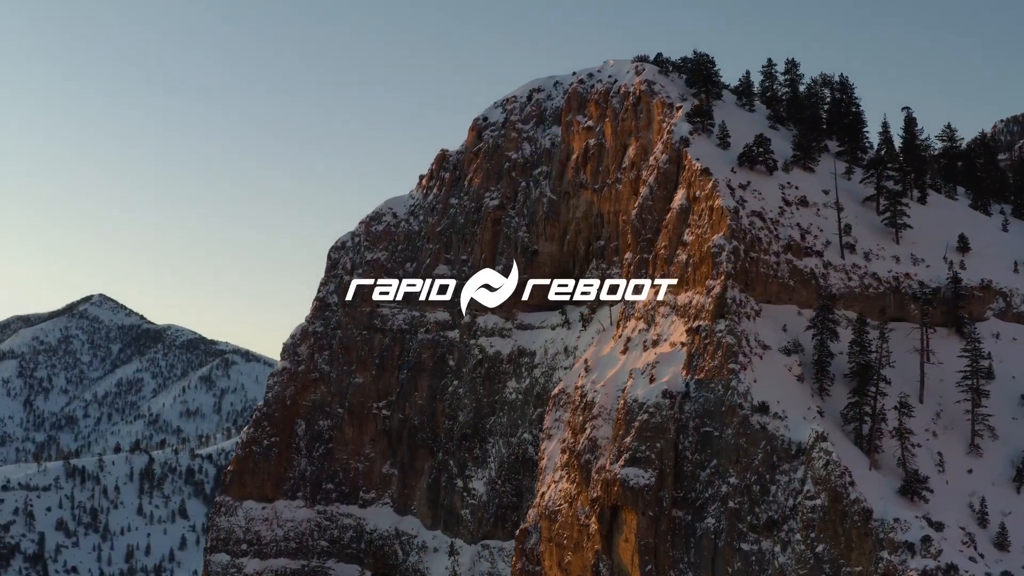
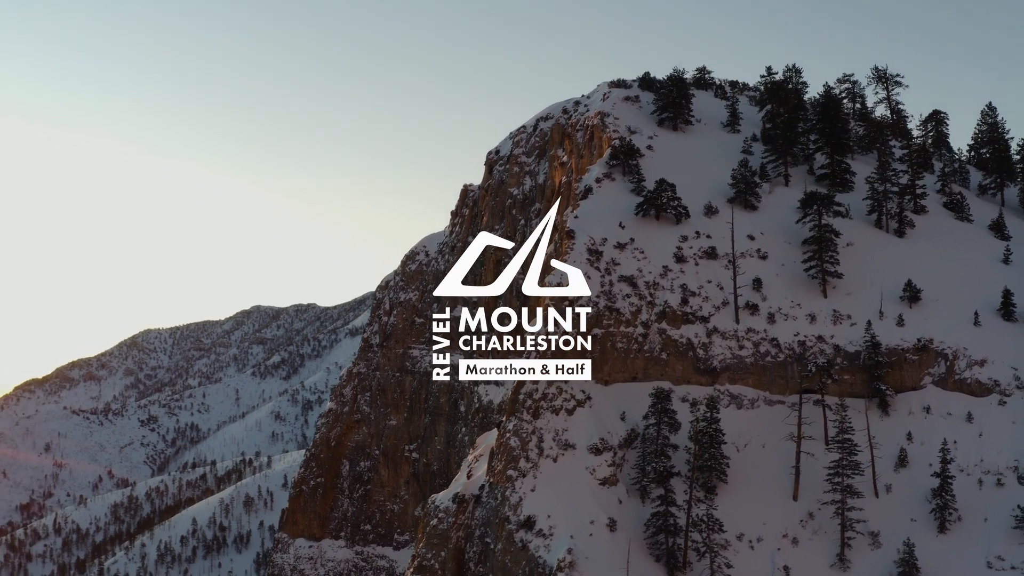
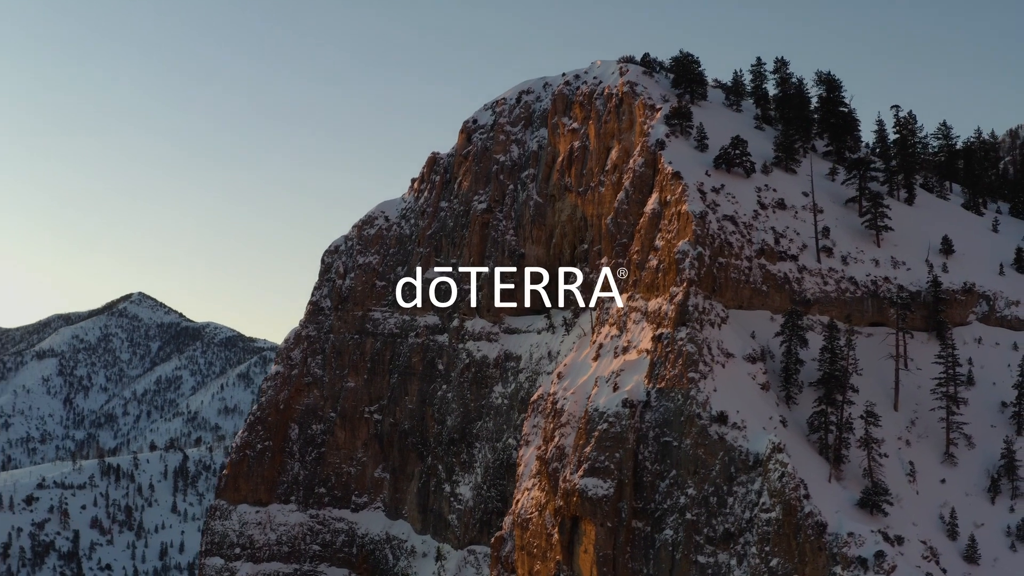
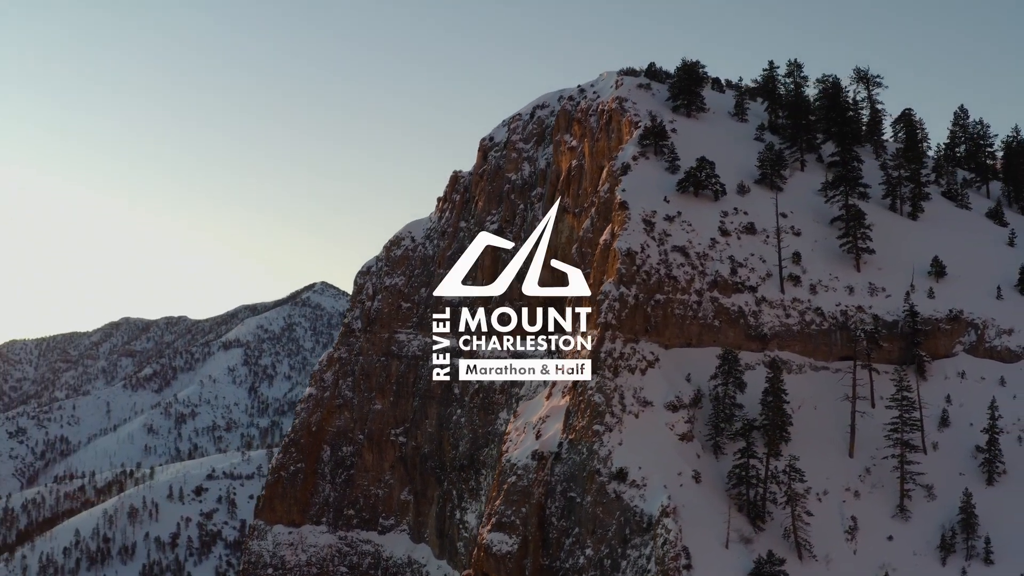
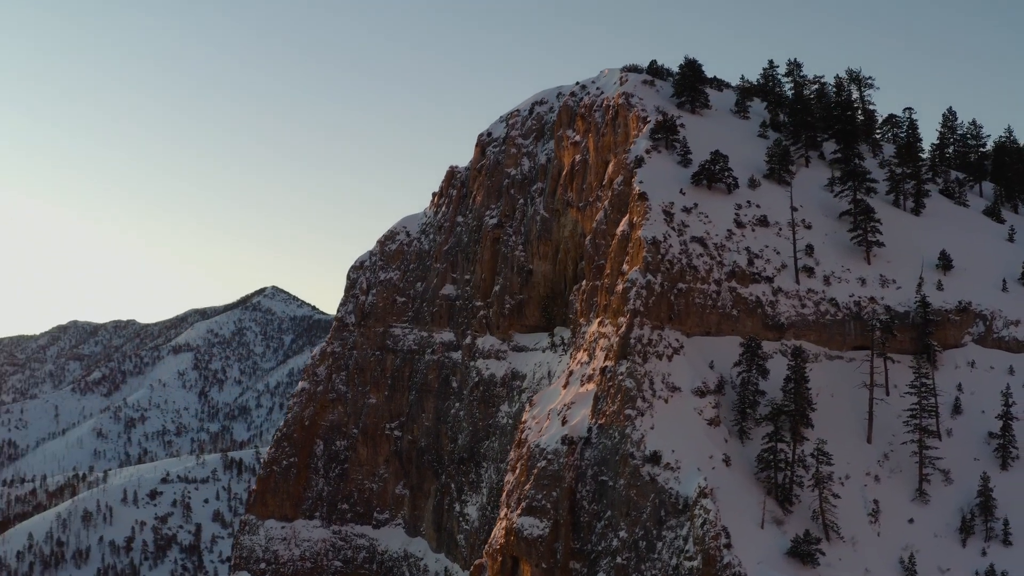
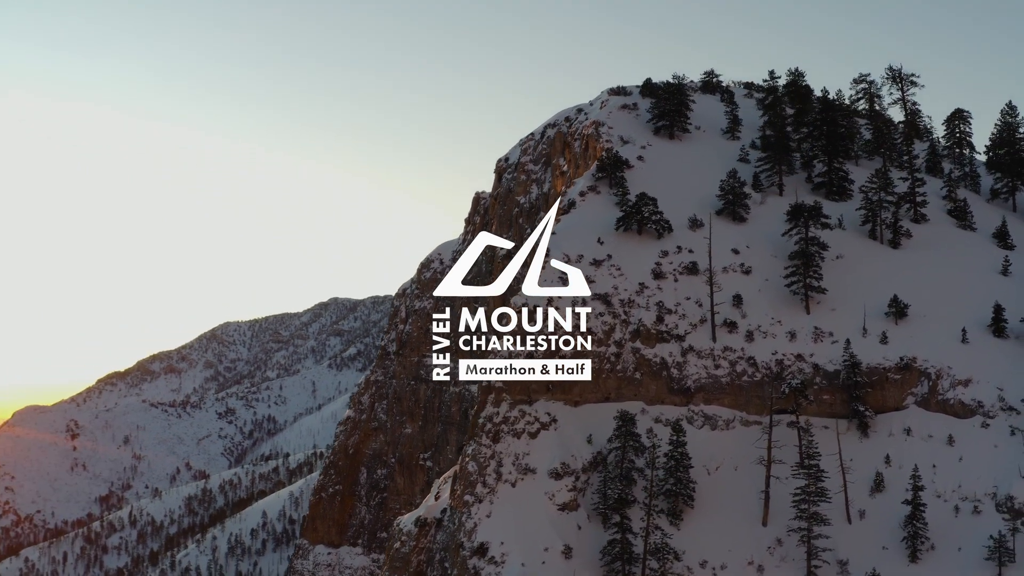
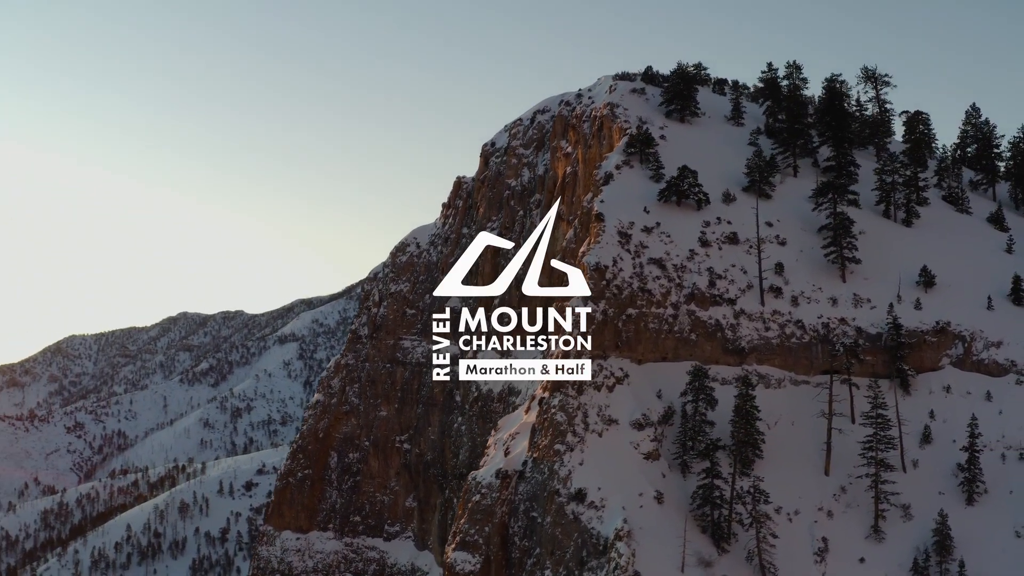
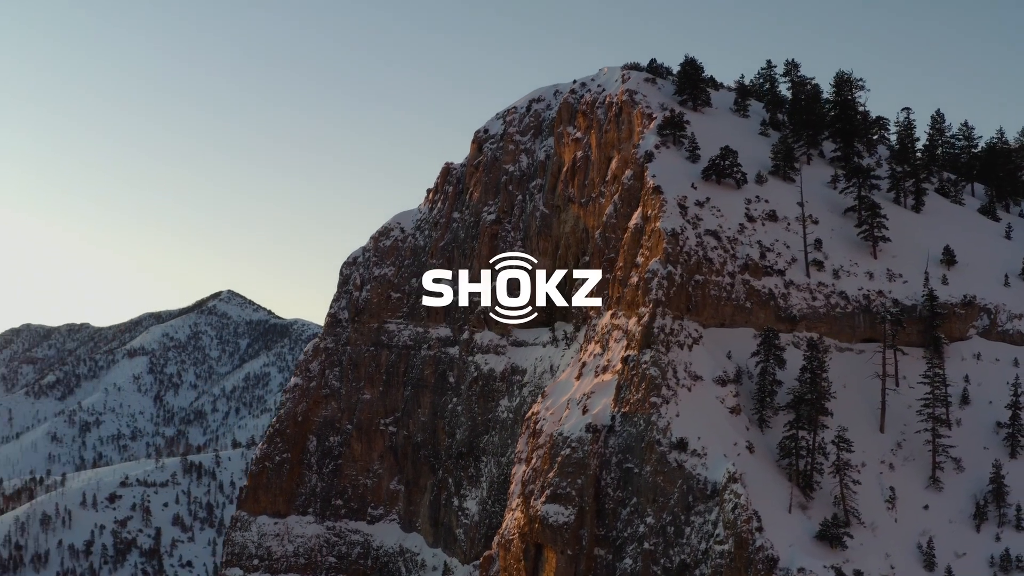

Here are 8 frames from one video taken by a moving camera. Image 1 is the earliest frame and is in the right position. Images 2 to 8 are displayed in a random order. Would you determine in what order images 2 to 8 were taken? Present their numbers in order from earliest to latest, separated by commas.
3, 8, 5, 4, 7, 2, 6
